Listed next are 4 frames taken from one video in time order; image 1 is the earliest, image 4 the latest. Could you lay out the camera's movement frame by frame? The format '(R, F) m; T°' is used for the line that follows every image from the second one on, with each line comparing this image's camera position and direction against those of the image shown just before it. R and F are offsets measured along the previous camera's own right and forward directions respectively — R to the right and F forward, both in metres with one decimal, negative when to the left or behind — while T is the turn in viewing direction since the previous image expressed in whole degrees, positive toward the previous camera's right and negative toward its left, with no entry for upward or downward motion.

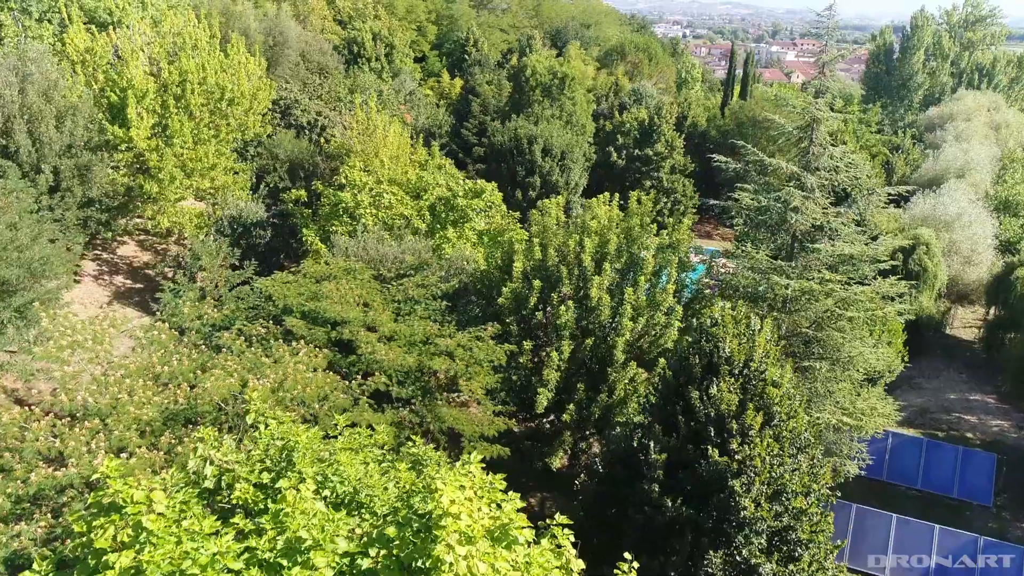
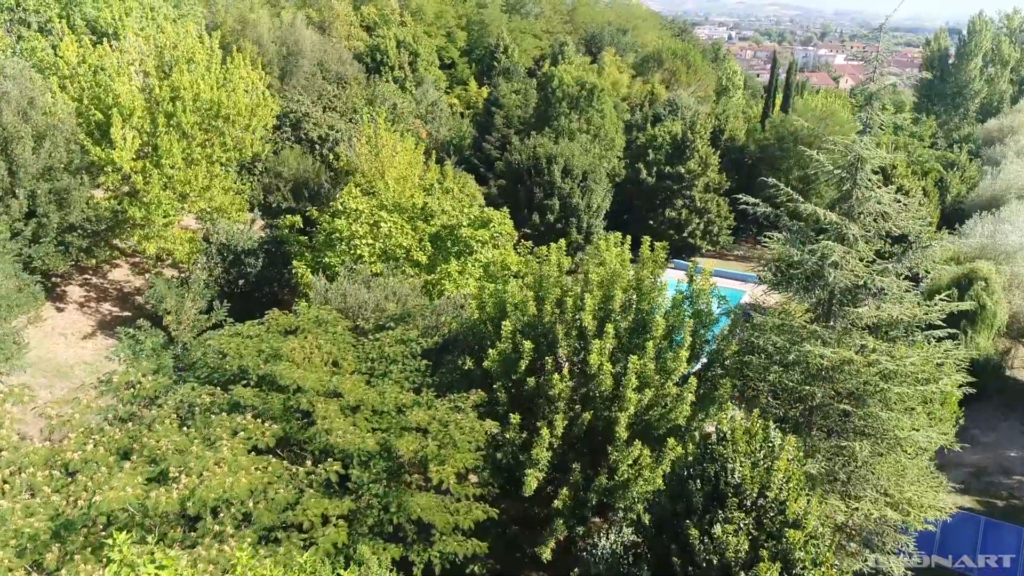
(+0.8, +1.8) m; -3°
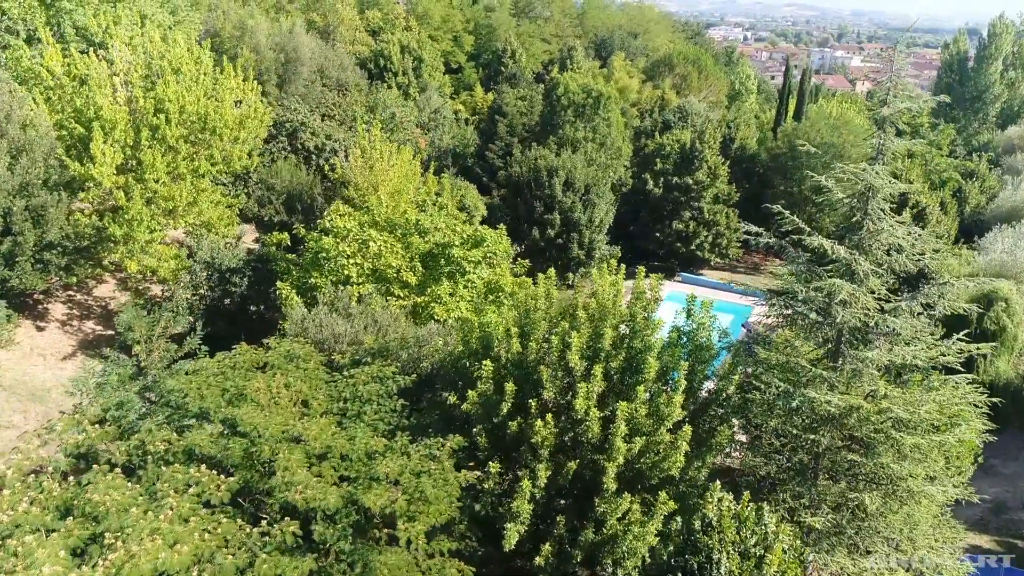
(+0.5, +0.8) m; -1°
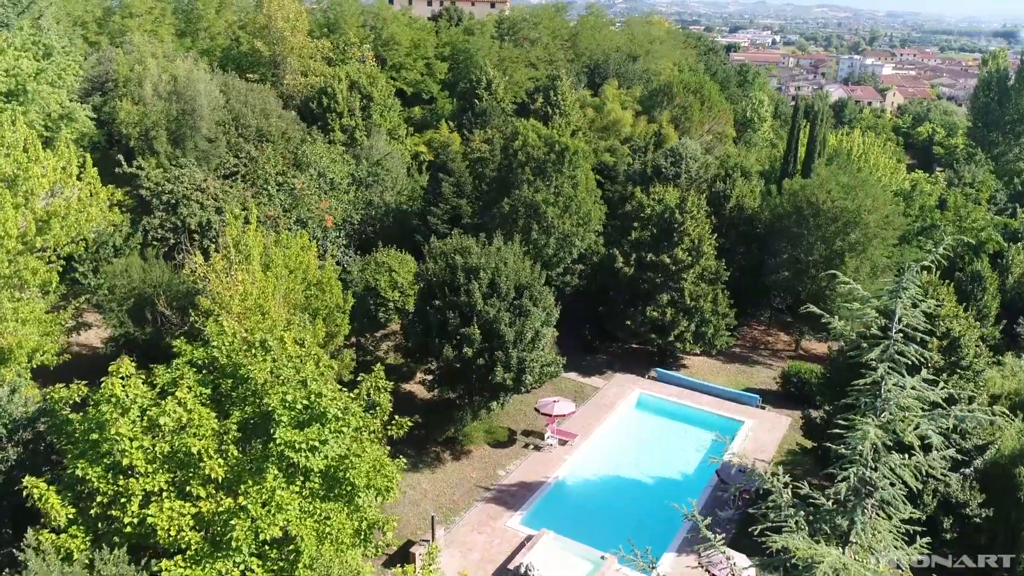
(+3.0, +5.4) m; -2°
